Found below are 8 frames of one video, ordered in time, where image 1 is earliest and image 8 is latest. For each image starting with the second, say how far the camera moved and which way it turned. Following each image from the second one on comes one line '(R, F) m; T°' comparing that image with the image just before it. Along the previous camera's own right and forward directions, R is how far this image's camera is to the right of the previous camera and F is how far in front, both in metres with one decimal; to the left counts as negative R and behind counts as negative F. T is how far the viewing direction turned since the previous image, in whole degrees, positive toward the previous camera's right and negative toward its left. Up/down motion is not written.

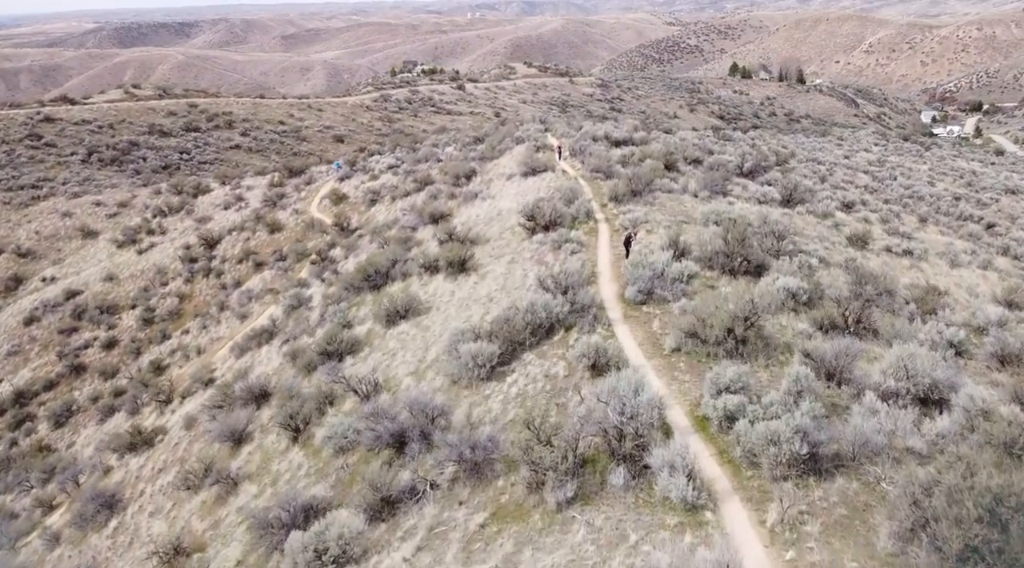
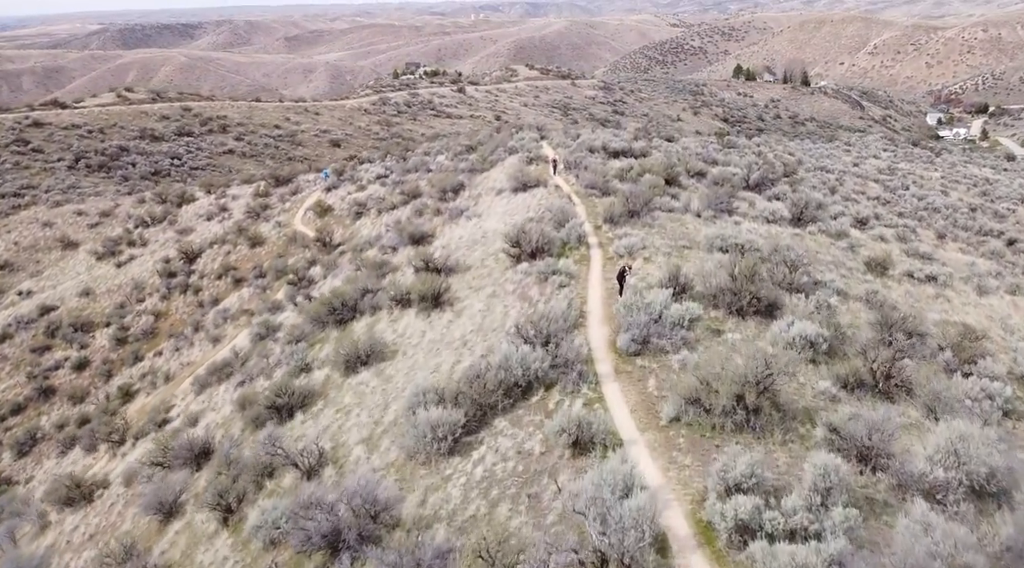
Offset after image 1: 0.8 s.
(+0.4, +1.8) m; 0°
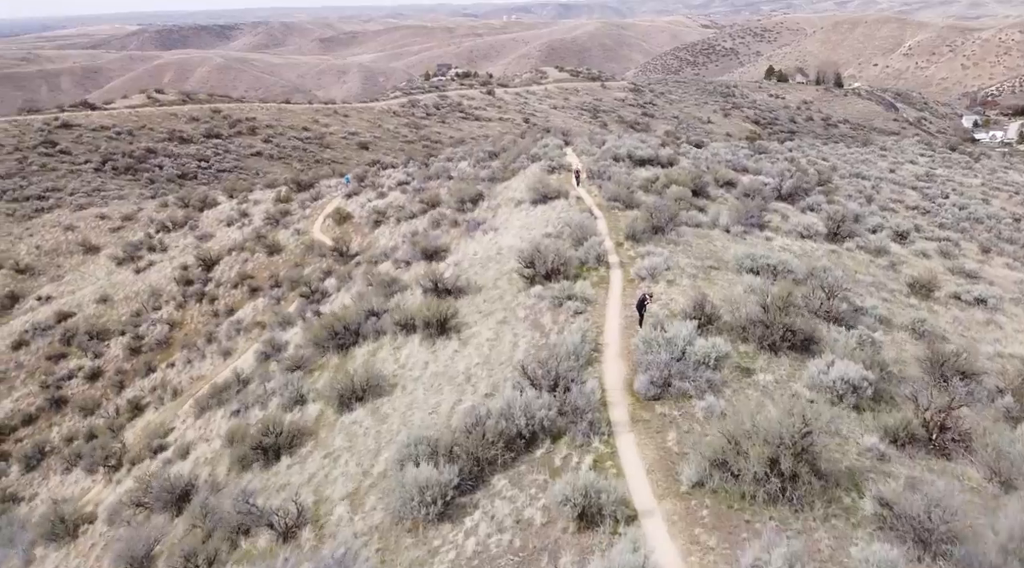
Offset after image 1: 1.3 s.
(+0.3, +1.1) m; -2°
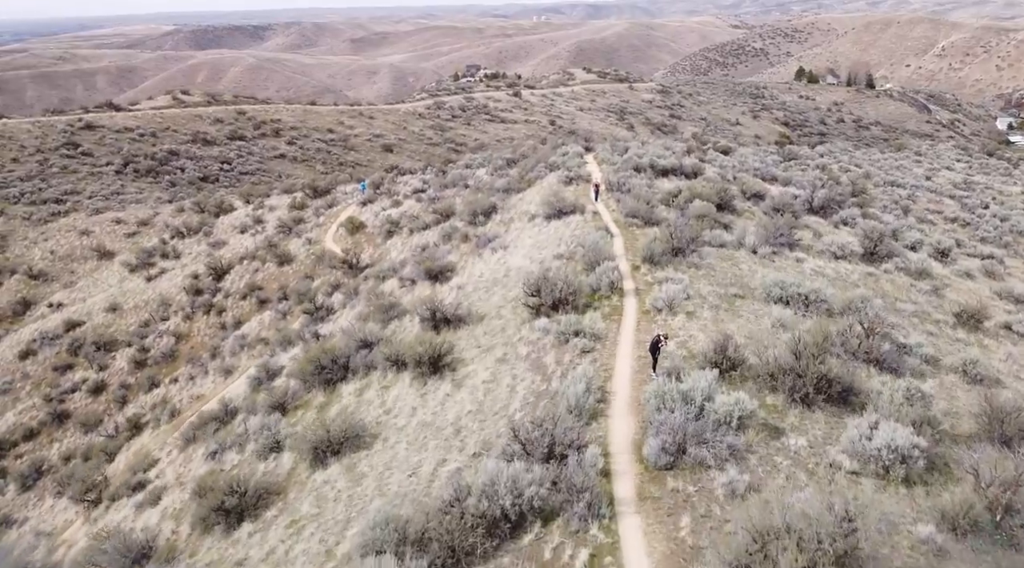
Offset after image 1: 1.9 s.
(+0.4, +1.4) m; -2°
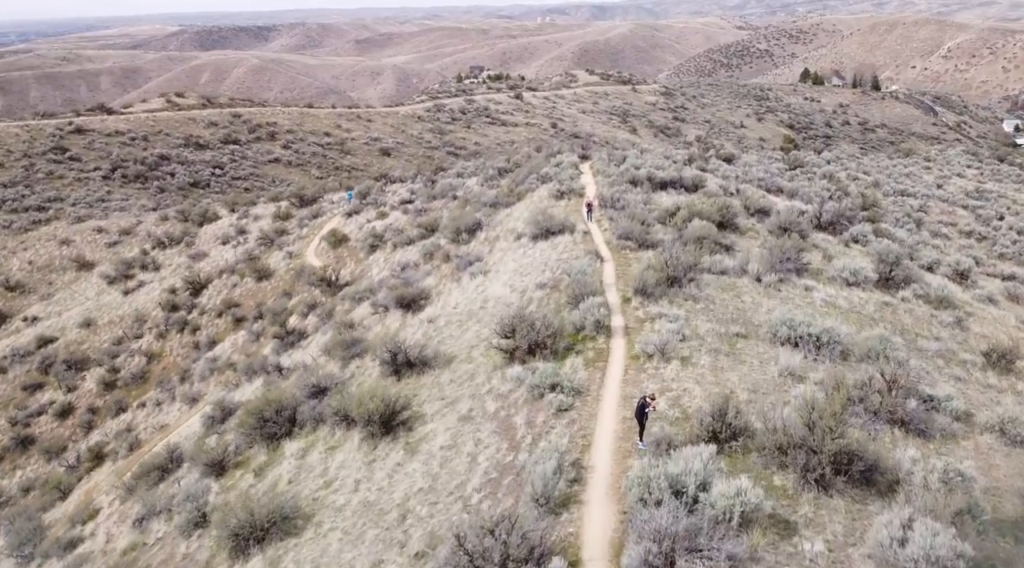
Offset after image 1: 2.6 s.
(+0.5, +1.7) m; 0°
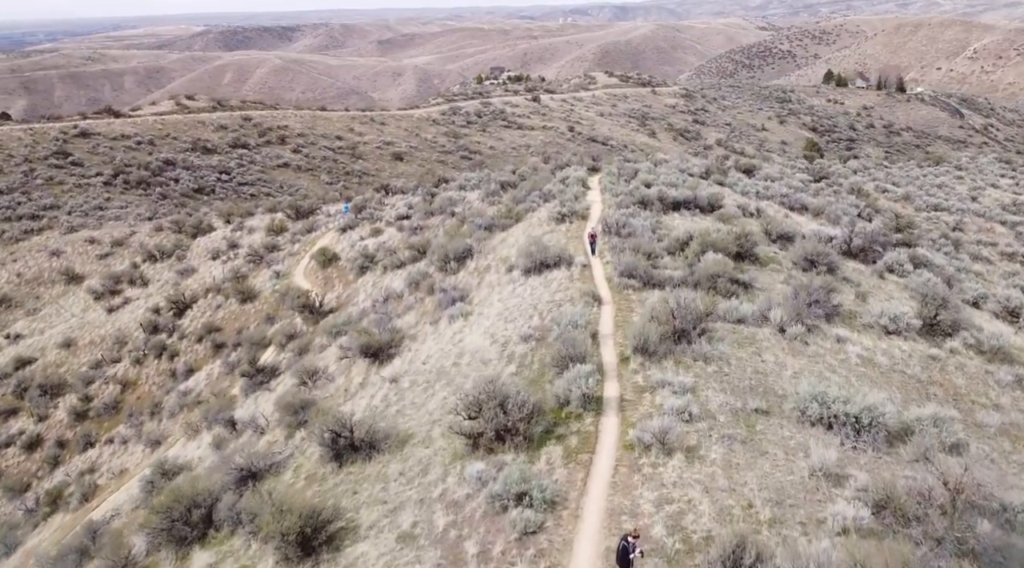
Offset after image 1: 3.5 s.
(+0.7, +2.4) m; -1°
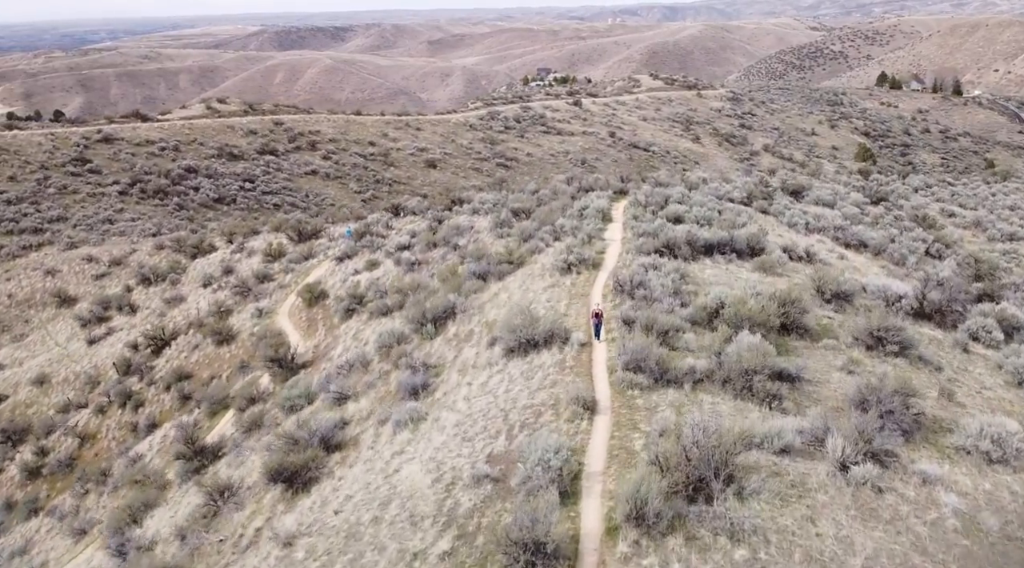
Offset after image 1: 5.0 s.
(+1.2, +3.9) m; -3°
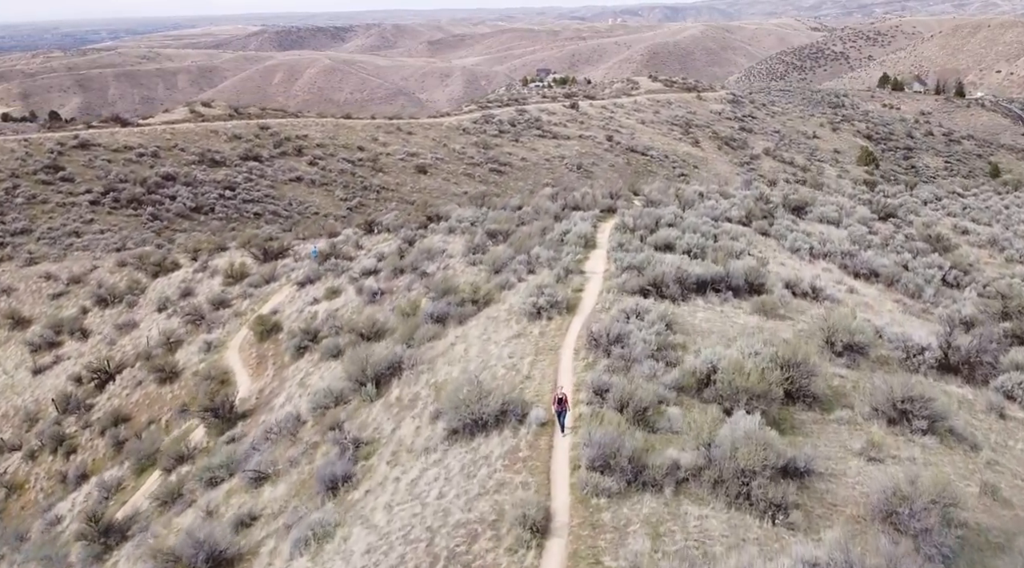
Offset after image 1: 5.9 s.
(+0.9, +2.6) m; 0°
